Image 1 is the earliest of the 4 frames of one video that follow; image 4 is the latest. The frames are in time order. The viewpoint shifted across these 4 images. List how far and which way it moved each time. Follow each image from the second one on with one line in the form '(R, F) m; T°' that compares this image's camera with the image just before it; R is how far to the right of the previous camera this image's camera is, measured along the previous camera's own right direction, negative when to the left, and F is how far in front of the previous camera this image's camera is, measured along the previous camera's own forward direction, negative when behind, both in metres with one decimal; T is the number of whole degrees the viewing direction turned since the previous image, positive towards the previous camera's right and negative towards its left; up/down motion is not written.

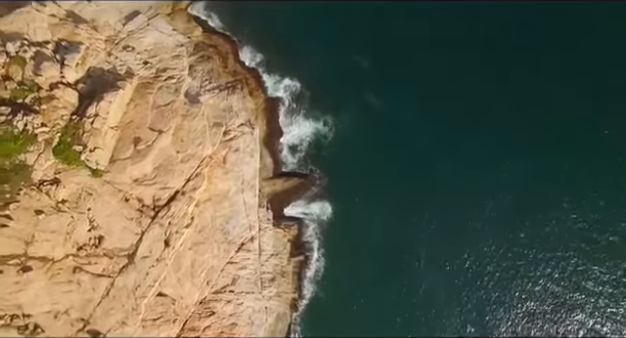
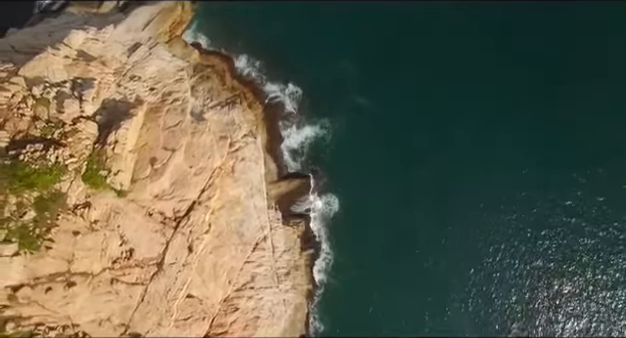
(0.0, -3.7) m; 0°
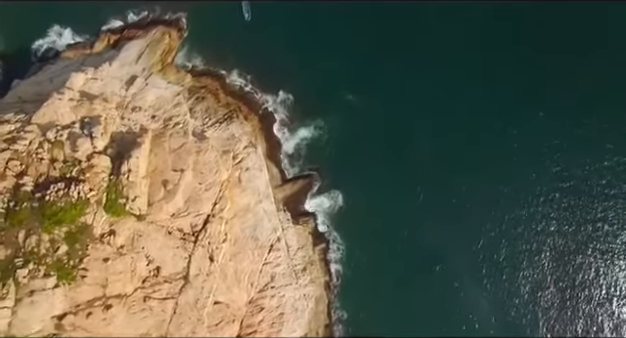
(+0.1, -2.7) m; 0°
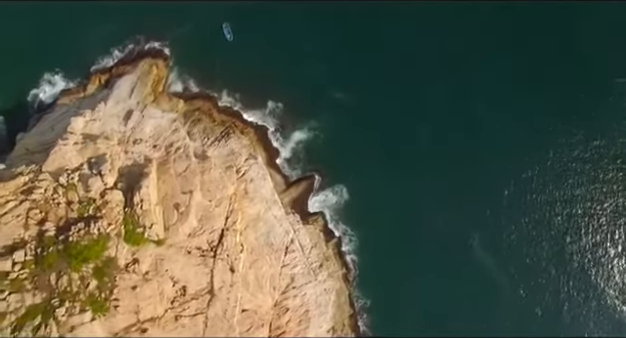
(+0.2, -2.0) m; 0°
